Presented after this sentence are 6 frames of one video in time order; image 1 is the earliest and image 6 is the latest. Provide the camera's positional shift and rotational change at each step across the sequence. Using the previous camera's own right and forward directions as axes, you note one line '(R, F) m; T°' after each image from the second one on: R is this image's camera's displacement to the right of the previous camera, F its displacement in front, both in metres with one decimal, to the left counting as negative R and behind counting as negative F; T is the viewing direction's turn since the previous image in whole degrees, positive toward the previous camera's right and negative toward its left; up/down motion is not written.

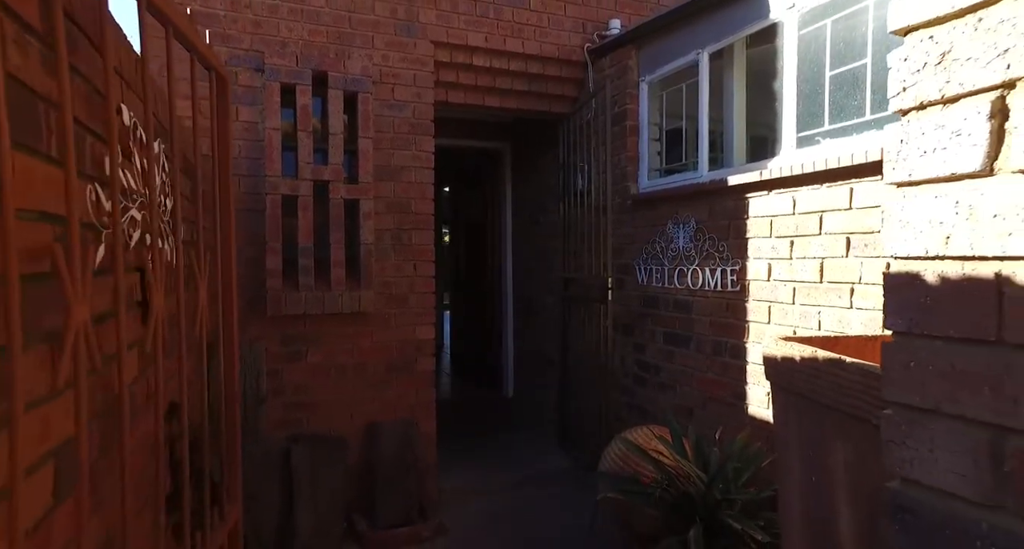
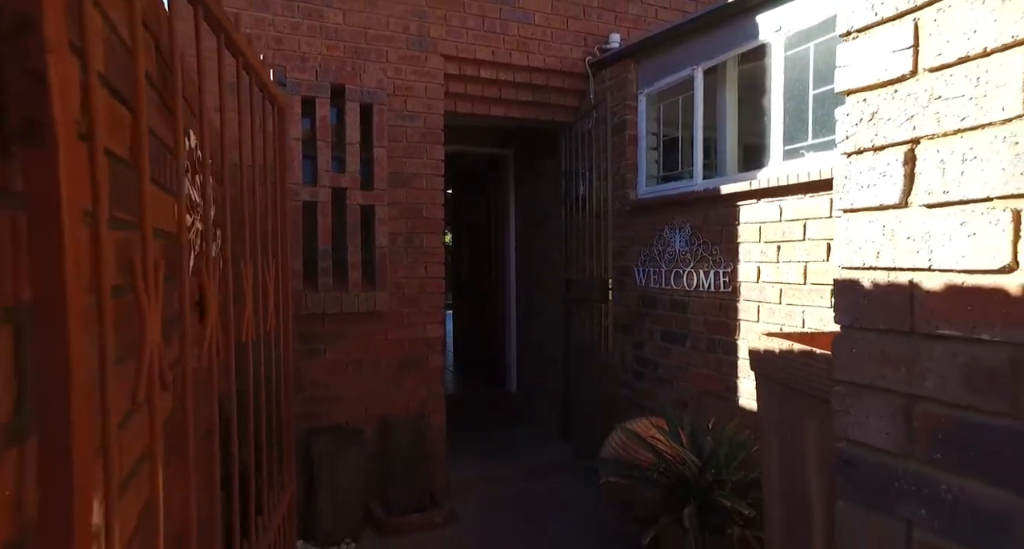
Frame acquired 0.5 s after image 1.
(-0.1, -0.2) m; 0°
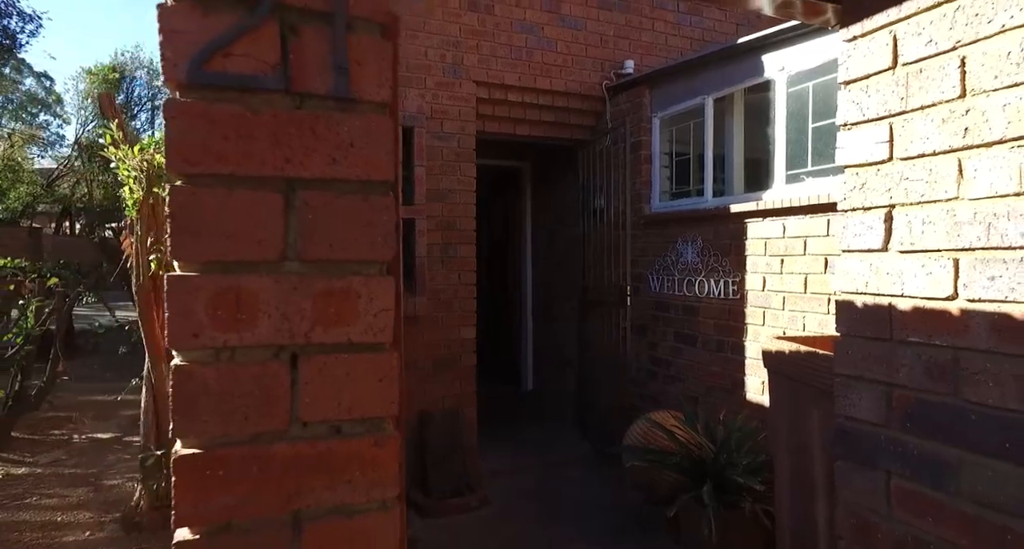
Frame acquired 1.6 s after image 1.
(-0.2, -0.4) m; 0°
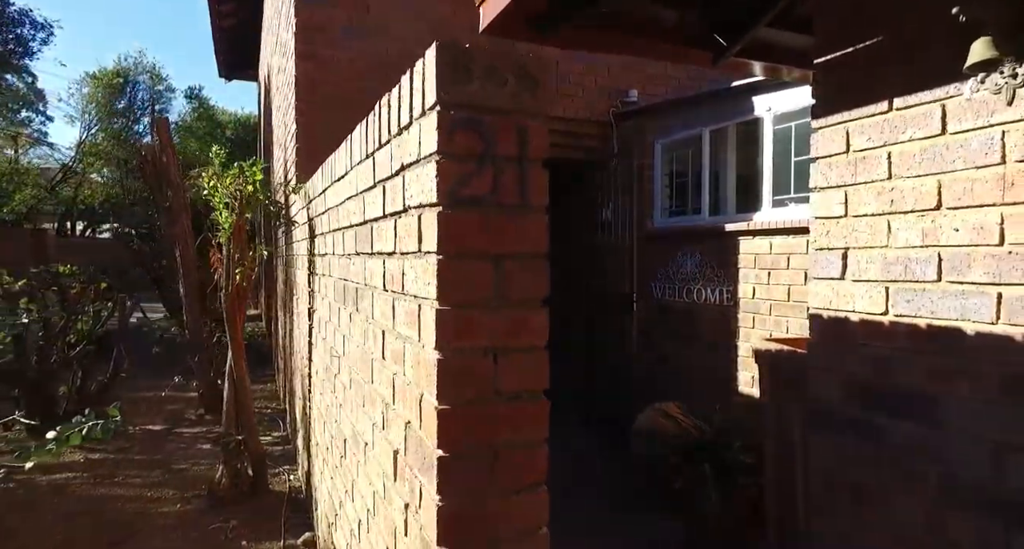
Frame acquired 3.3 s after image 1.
(-0.3, -0.6) m; +1°
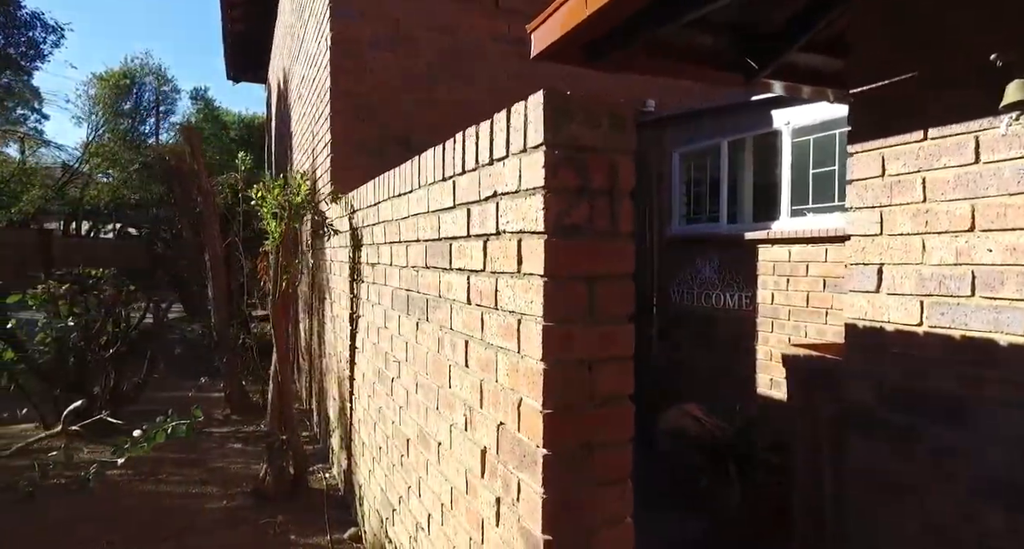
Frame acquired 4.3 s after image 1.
(-0.2, -0.2) m; 0°
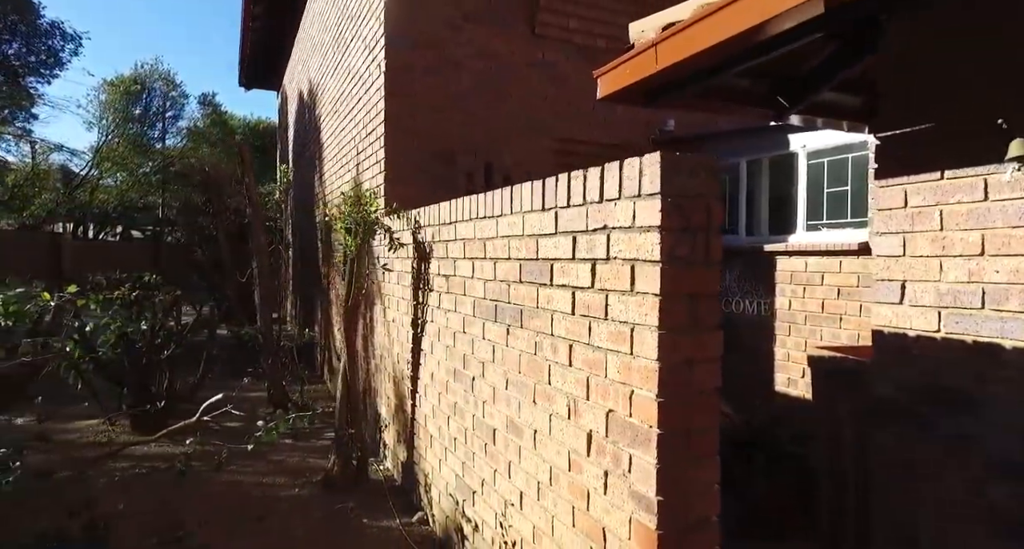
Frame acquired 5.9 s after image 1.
(-0.4, -0.4) m; +1°
